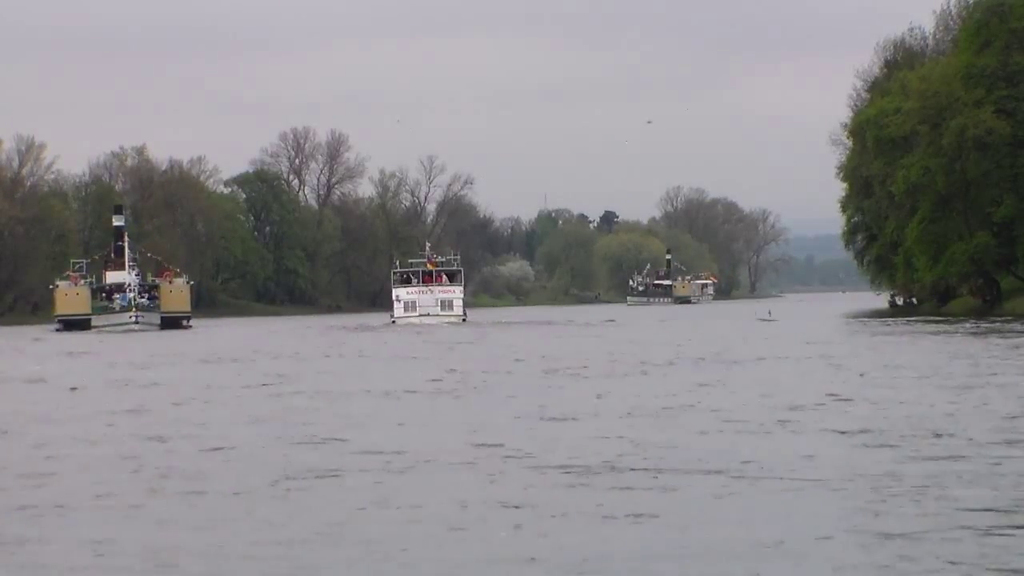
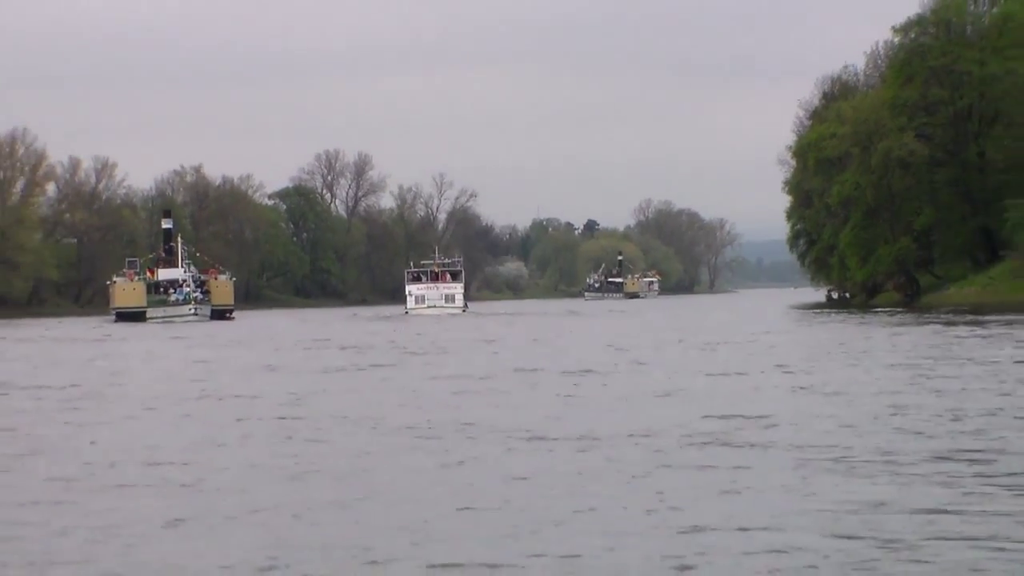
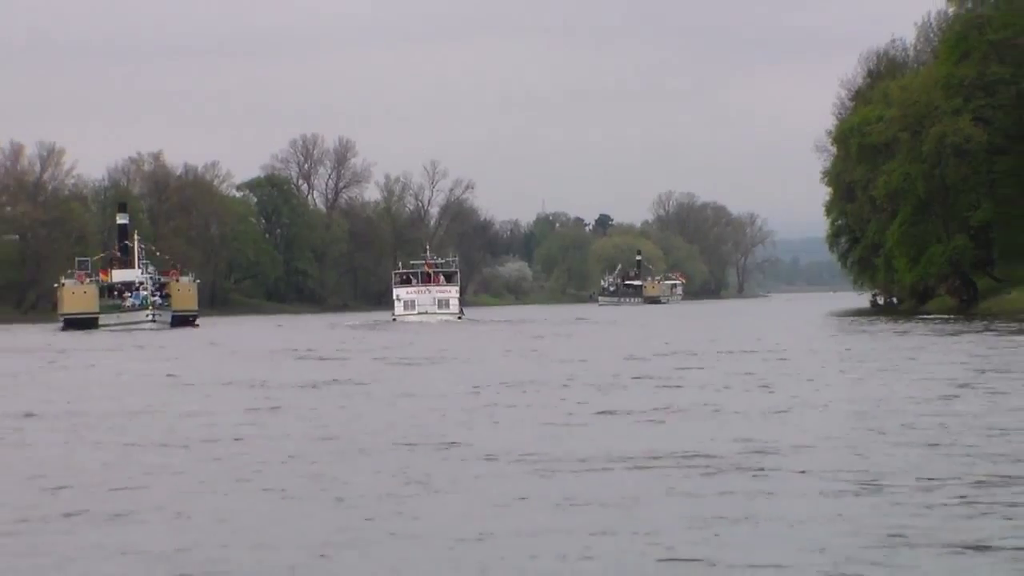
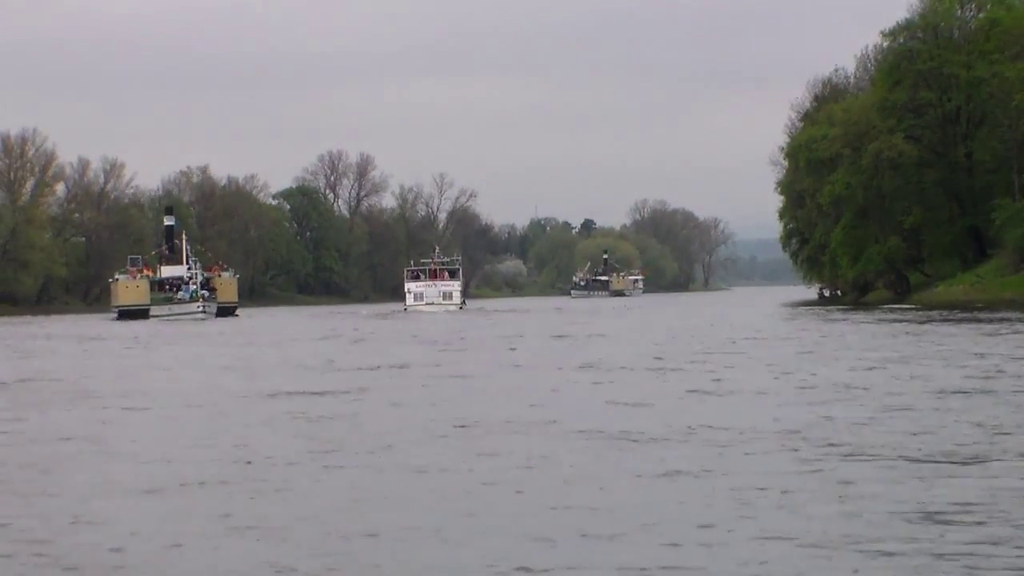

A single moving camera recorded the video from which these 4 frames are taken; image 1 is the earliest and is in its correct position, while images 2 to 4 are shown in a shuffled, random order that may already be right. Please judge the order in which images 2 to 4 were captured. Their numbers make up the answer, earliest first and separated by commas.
3, 2, 4
